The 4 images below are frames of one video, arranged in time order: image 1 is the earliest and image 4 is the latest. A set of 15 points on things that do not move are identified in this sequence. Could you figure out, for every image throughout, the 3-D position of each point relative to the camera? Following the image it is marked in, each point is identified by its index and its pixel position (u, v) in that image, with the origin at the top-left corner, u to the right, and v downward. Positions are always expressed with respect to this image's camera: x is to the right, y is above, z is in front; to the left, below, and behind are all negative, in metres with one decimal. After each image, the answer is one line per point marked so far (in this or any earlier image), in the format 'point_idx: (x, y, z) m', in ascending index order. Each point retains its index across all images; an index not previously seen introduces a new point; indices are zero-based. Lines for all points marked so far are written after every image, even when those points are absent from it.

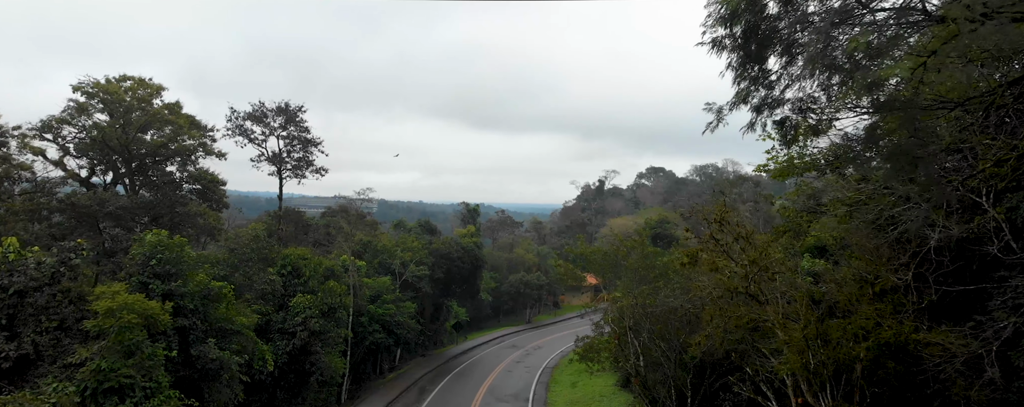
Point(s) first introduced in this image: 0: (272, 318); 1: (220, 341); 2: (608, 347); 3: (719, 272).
0: (-6.9, -3.3, +18.9) m
1: (-6.4, -3.0, +14.2) m
2: (+2.5, -3.8, +17.2) m
3: (+3.6, -1.2, +11.4) m
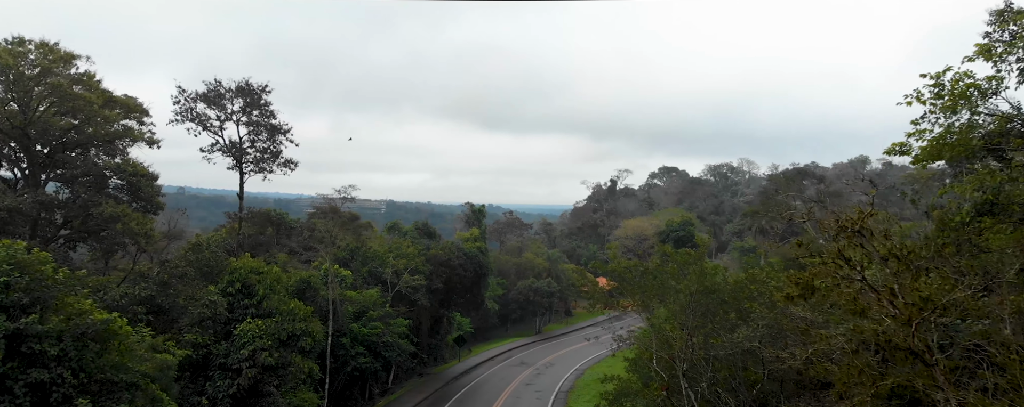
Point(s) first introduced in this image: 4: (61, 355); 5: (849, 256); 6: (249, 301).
0: (-6.7, -3.3, +14.7) m
1: (-6.2, -3.0, +10.0) m
2: (+2.7, -3.8, +12.9) m
3: (+3.7, -1.2, +7.1) m
4: (-6.5, -2.2, +9.5) m
5: (+3.6, -0.6, +7.0) m
6: (-6.3, -2.4, +15.8) m
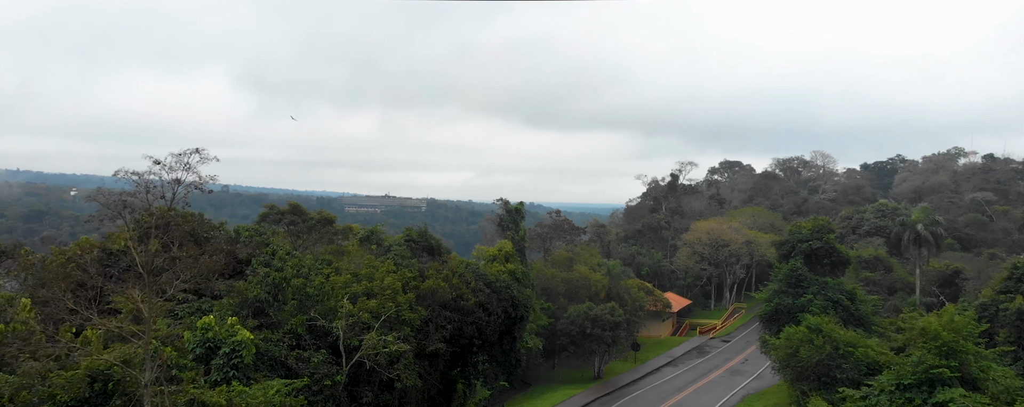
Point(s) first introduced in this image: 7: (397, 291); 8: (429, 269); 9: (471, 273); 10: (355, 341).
0: (-6.2, -3.2, +1.3) m
1: (-6.0, -2.9, -3.4) m
2: (+3.1, -3.7, -1.1) m
3: (+3.7, -1.1, -7.0) m
4: (-6.3, -2.1, -3.9) m
5: (+3.7, -0.5, -7.0) m
6: (-5.7, -2.2, +2.4) m
7: (-3.0, -2.2, +16.9) m
8: (-2.4, -1.9, +19.4) m
9: (-1.4, -2.1, +19.9) m
10: (-3.7, -3.2, +15.5) m
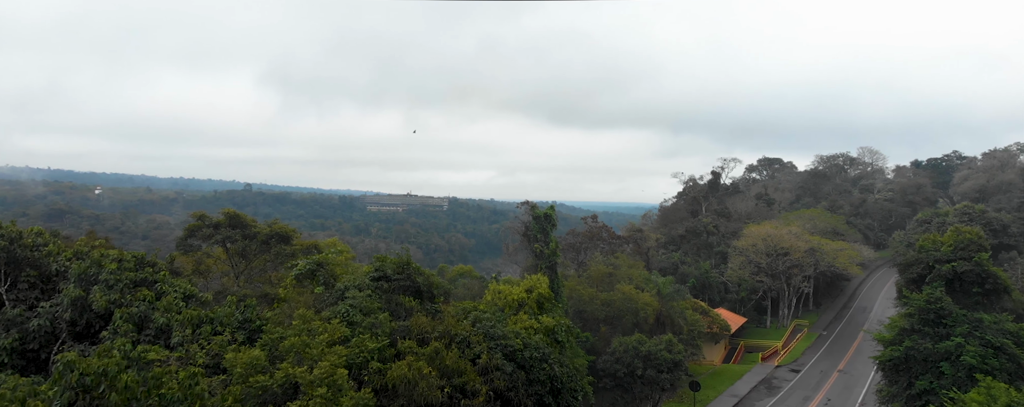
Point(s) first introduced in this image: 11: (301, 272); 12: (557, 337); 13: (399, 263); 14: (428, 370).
0: (-6.1, -3.4, -6.4) m
1: (-6.1, -3.1, -11.2) m
2: (+3.1, -3.9, -9.1) m
3: (+3.5, -1.4, -15.0) m
4: (-6.4, -2.4, -11.7) m
5: (+3.5, -0.8, -15.1) m
6: (-5.6, -2.5, -5.4) m
7: (-2.4, -2.5, +9.1) m
8: (-1.8, -2.2, +11.5) m
9: (-0.7, -2.4, +12.0) m
10: (-3.1, -3.5, +7.6) m
11: (-4.4, -1.3, +14.9) m
12: (+0.9, -2.6, +14.2) m
13: (-2.4, -1.1, +13.9) m
14: (-1.3, -2.4, +10.2) m
